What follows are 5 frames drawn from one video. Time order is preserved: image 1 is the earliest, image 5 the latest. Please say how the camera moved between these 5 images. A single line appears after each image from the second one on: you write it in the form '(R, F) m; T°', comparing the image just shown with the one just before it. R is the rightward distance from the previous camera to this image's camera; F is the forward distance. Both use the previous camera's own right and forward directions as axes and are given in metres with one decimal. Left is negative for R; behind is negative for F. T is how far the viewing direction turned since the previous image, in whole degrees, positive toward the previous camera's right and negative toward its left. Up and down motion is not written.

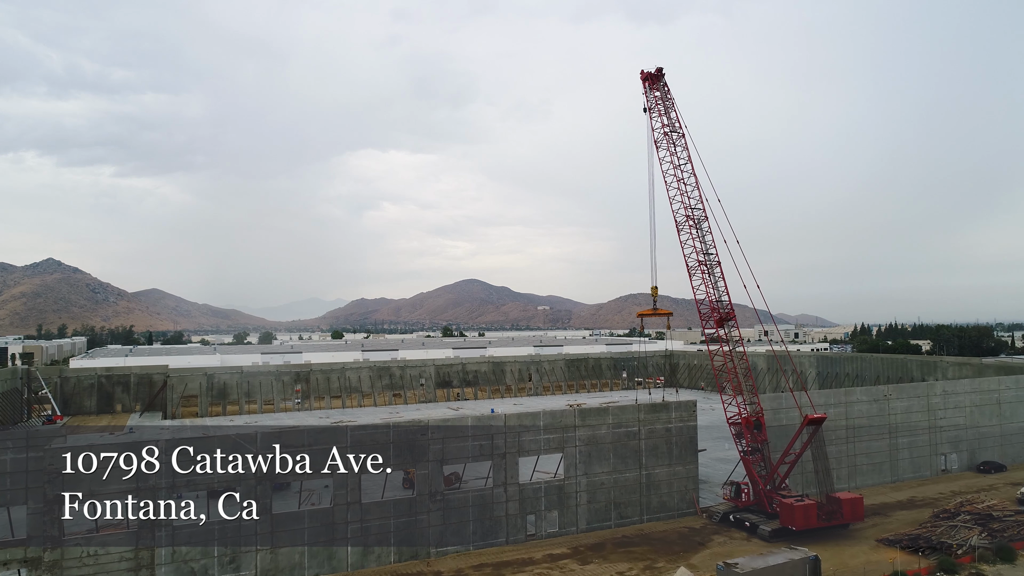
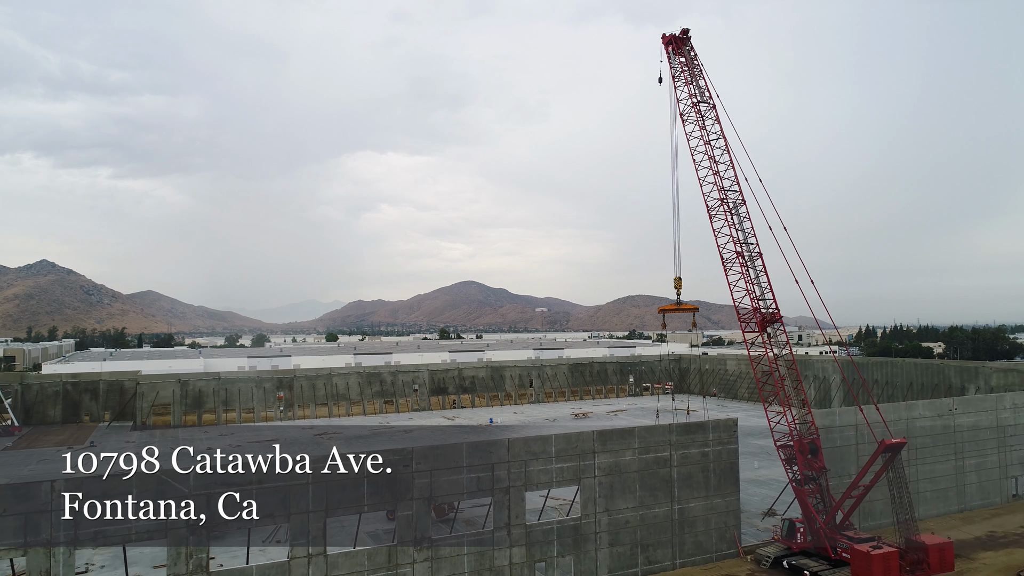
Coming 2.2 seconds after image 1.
(-0.2, +3.9) m; 0°
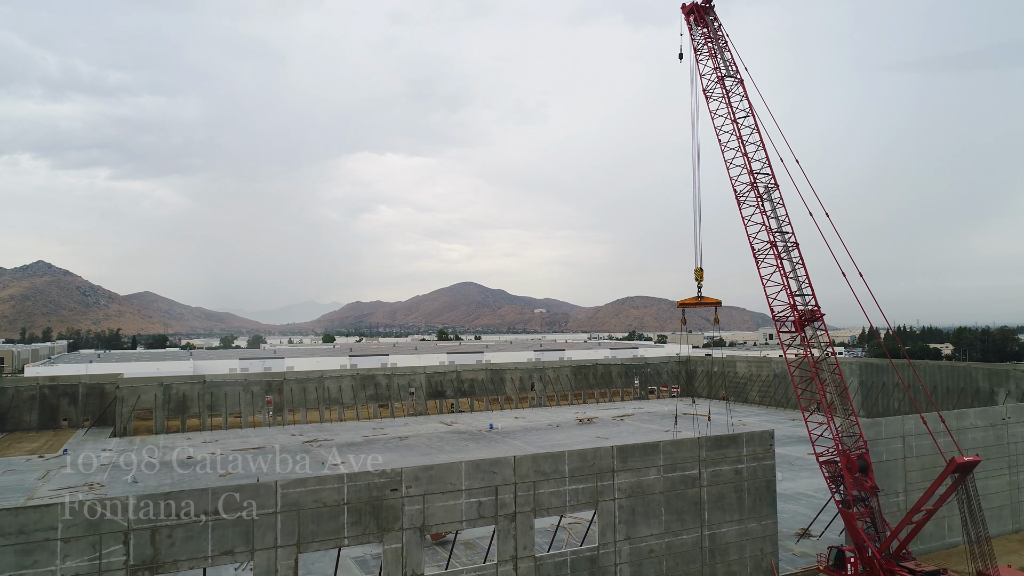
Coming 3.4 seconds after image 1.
(-0.2, +2.4) m; 0°
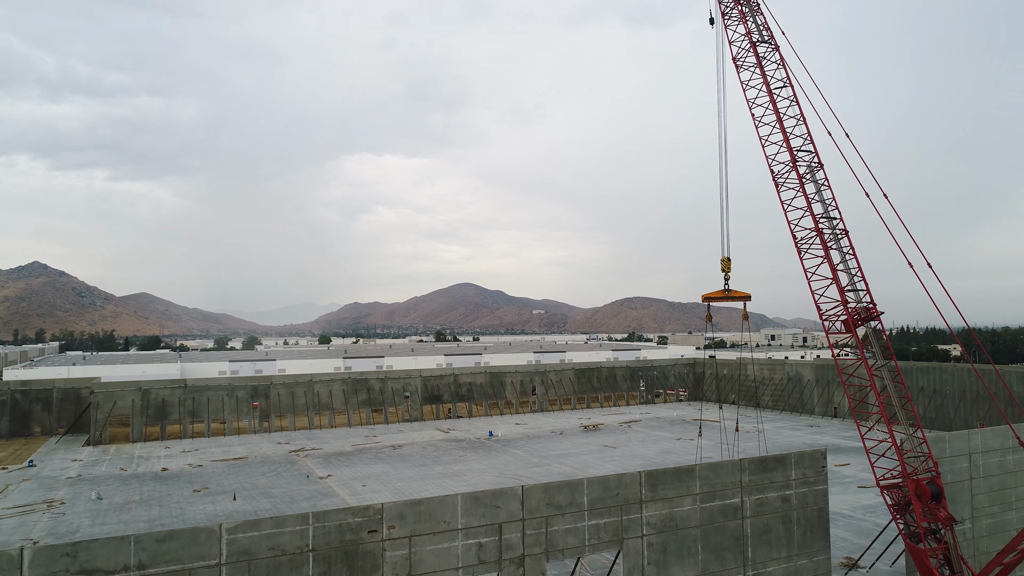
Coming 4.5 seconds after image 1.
(-0.2, +2.6) m; 0°
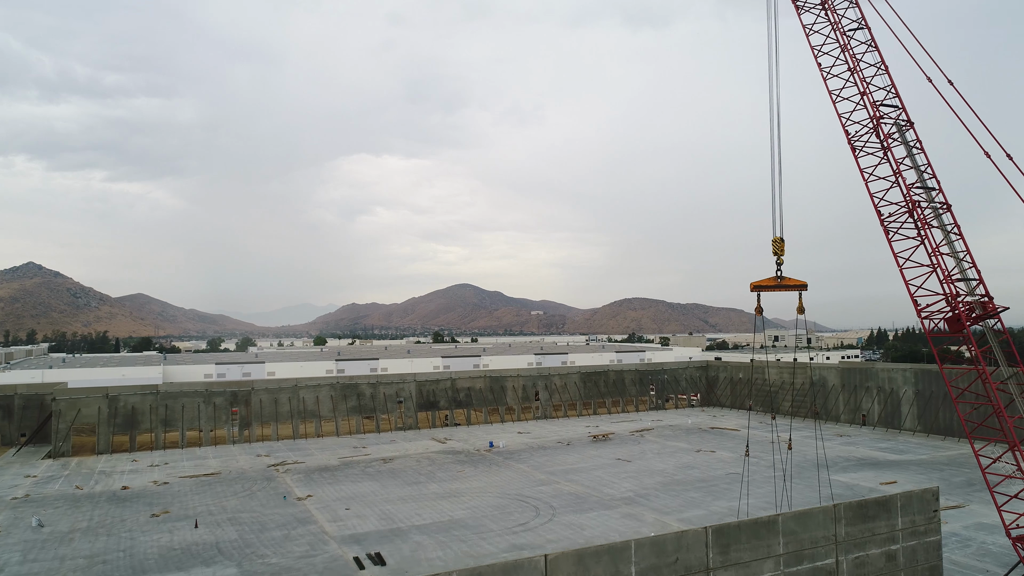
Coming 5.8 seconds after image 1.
(-0.3, +3.5) m; 0°
